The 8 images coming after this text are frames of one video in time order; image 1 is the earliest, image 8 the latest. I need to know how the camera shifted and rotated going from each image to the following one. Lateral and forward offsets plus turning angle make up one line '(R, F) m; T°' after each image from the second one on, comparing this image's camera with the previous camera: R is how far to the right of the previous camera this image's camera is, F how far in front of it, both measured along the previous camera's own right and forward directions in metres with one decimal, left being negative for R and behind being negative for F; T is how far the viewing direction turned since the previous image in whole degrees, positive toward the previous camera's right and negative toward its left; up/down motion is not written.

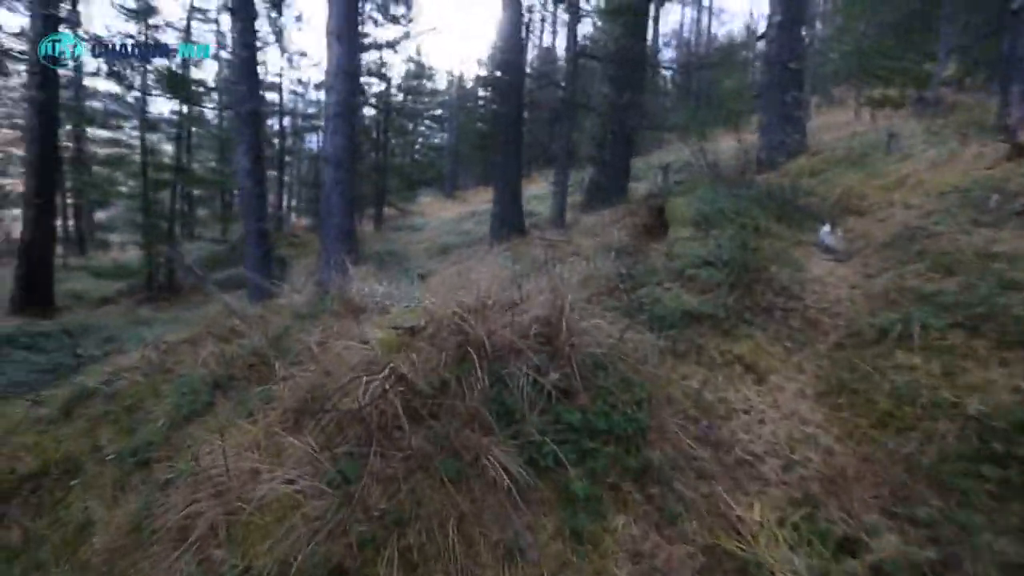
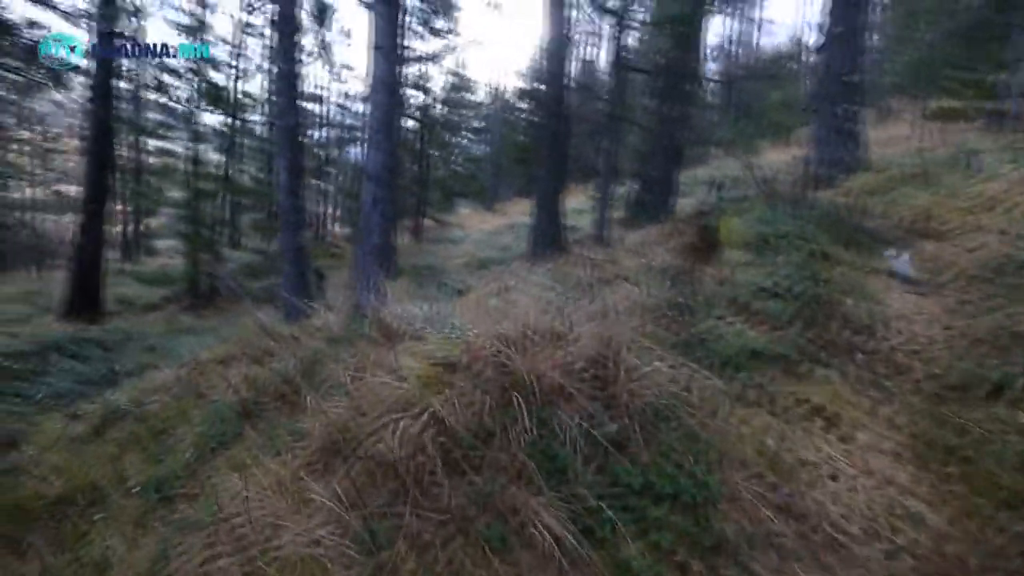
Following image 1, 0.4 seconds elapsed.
(-0.1, +0.4) m; -4°
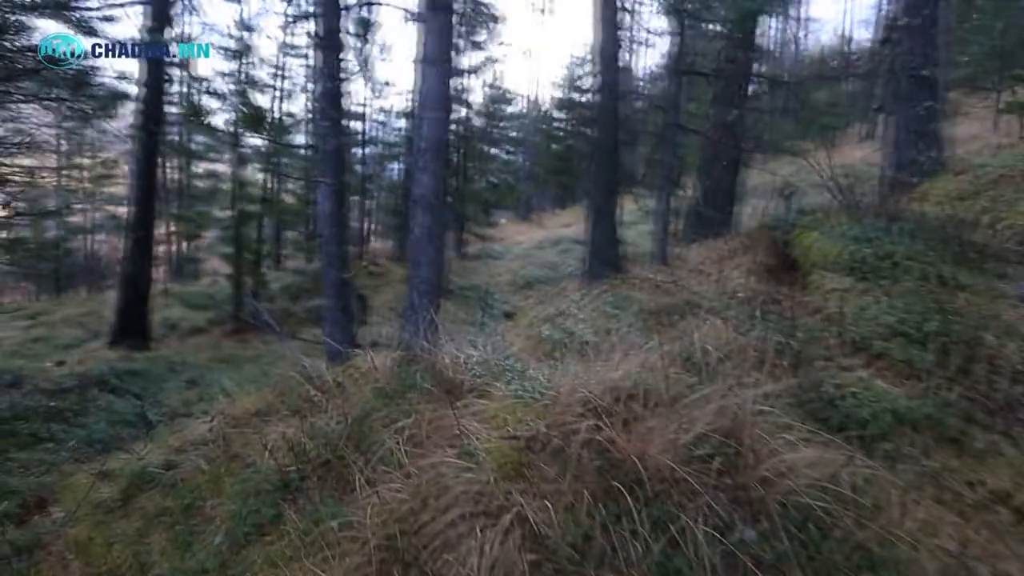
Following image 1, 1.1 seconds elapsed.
(-0.3, +0.7) m; -4°
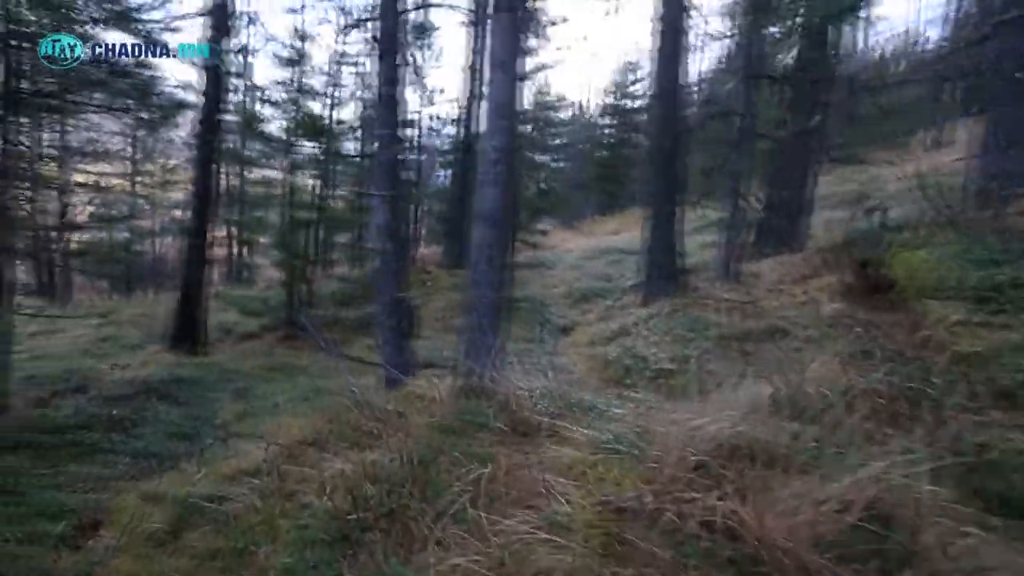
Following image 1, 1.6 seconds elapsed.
(-0.3, +0.5) m; -4°
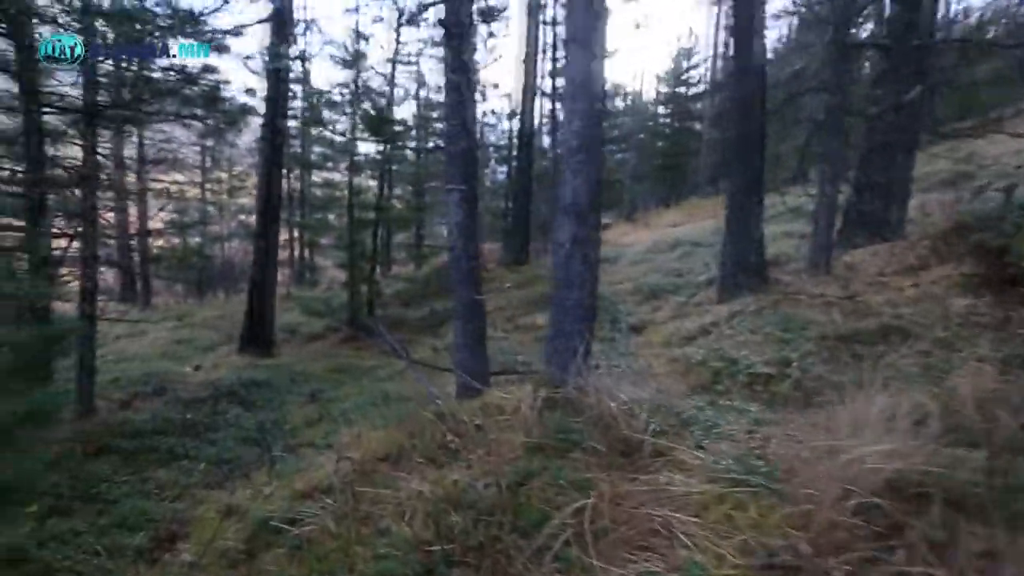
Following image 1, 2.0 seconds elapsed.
(-0.3, +0.5) m; -5°
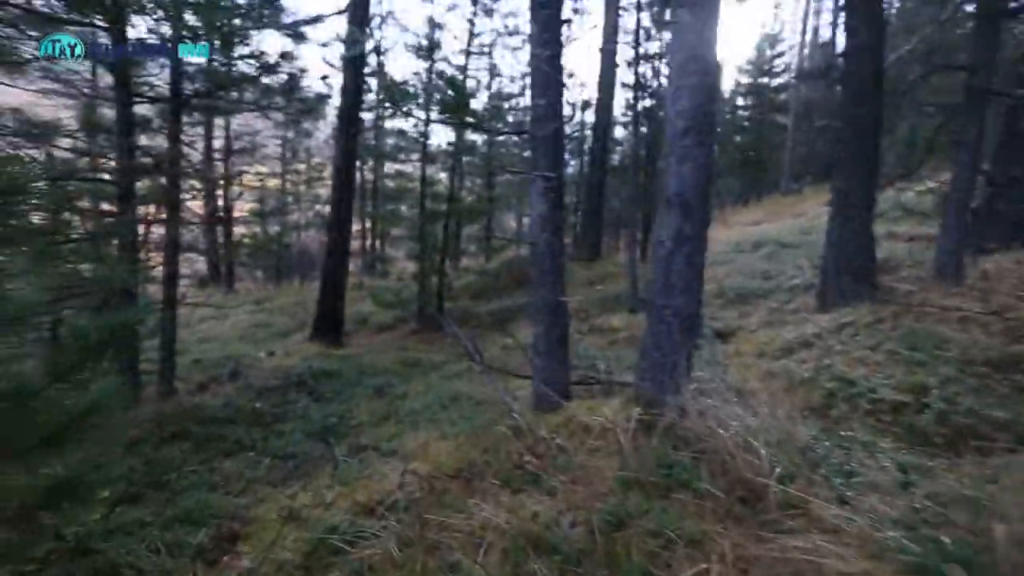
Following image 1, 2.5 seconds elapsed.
(-0.2, +0.6) m; -7°
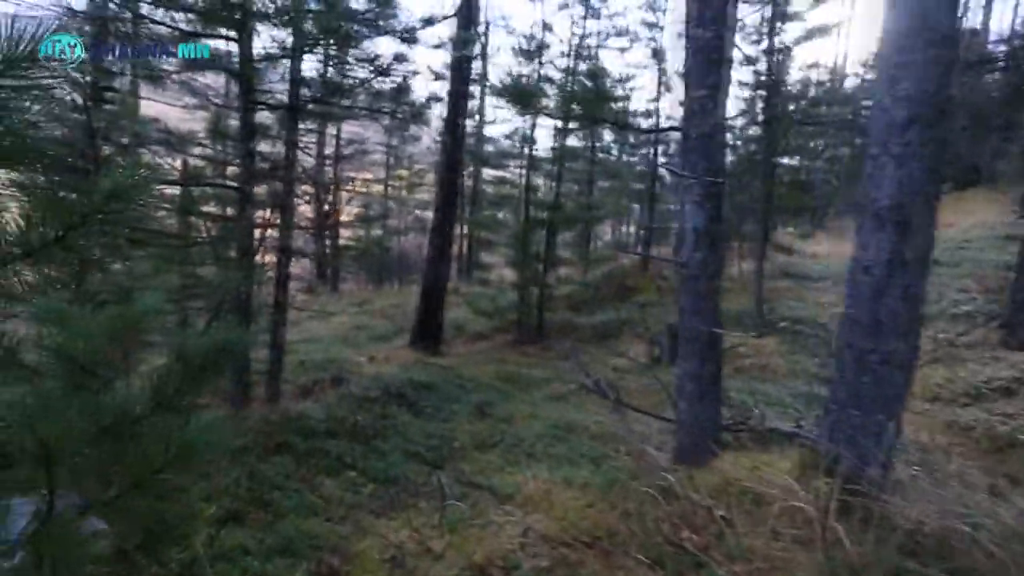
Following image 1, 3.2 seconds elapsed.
(-0.4, +0.7) m; -9°
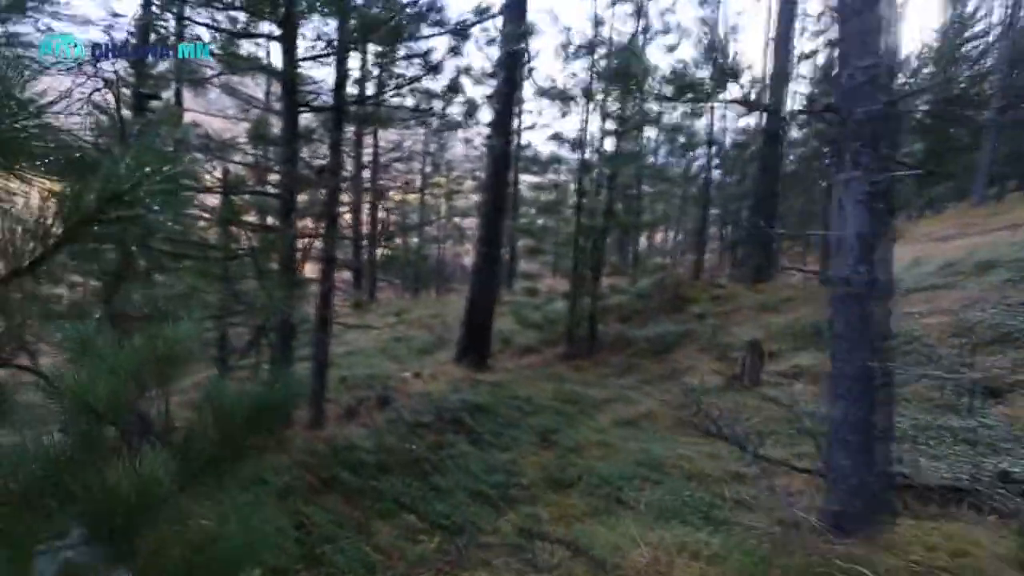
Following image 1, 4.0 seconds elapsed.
(-0.5, +0.8) m; -3°
